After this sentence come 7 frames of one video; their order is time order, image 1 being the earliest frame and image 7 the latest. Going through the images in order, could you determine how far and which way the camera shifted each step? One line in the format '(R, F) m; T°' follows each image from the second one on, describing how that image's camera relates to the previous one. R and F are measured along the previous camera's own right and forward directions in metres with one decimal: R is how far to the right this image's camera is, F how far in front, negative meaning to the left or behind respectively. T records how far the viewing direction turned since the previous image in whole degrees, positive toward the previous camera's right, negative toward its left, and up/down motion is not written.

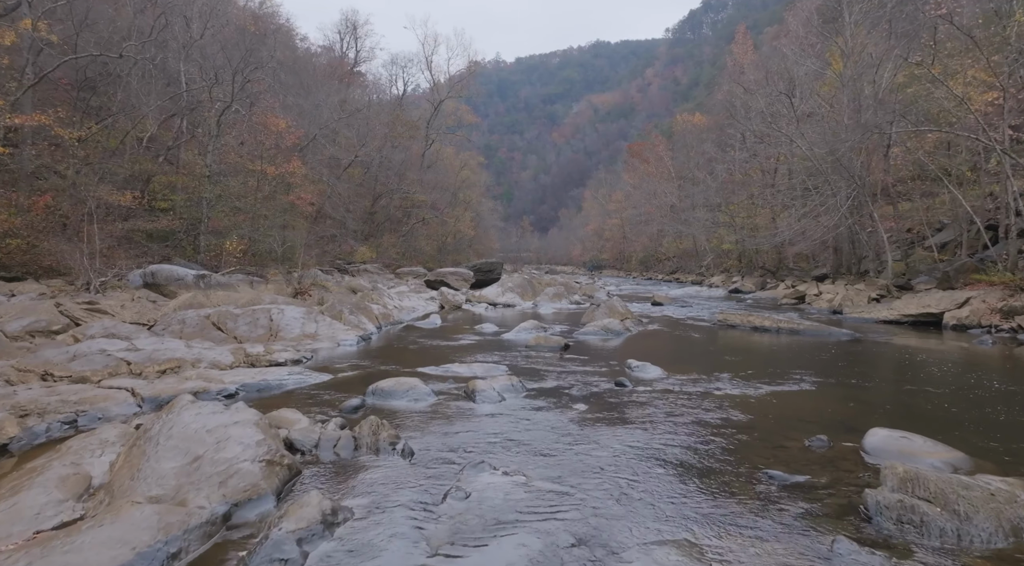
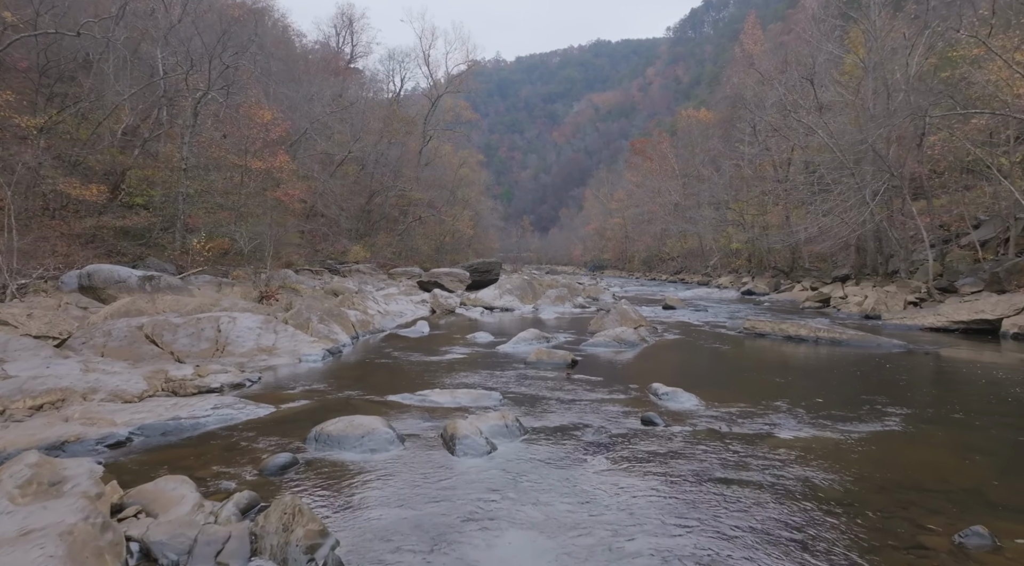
(0.0, +1.4) m; 0°
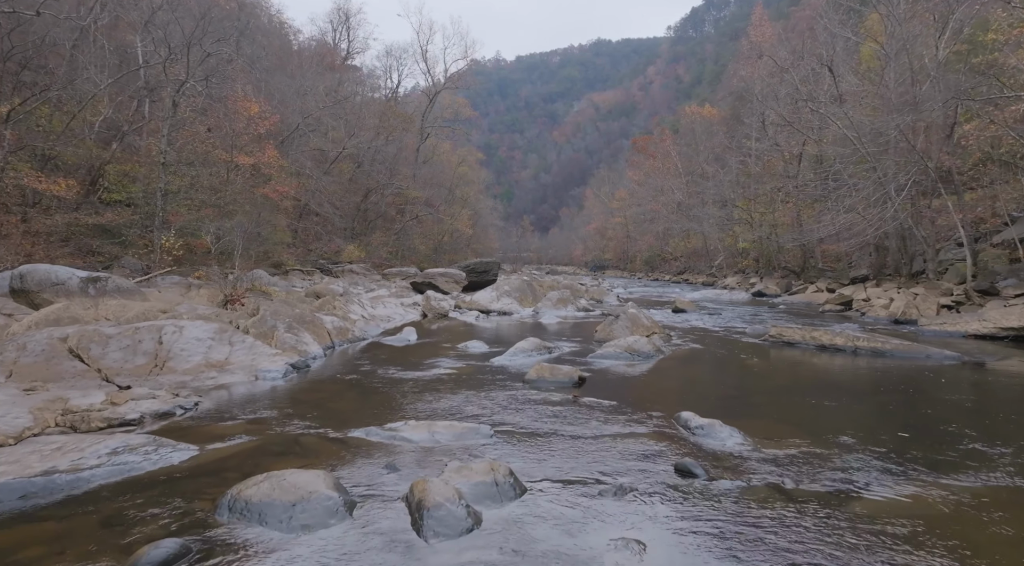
(0.0, +1.1) m; 0°
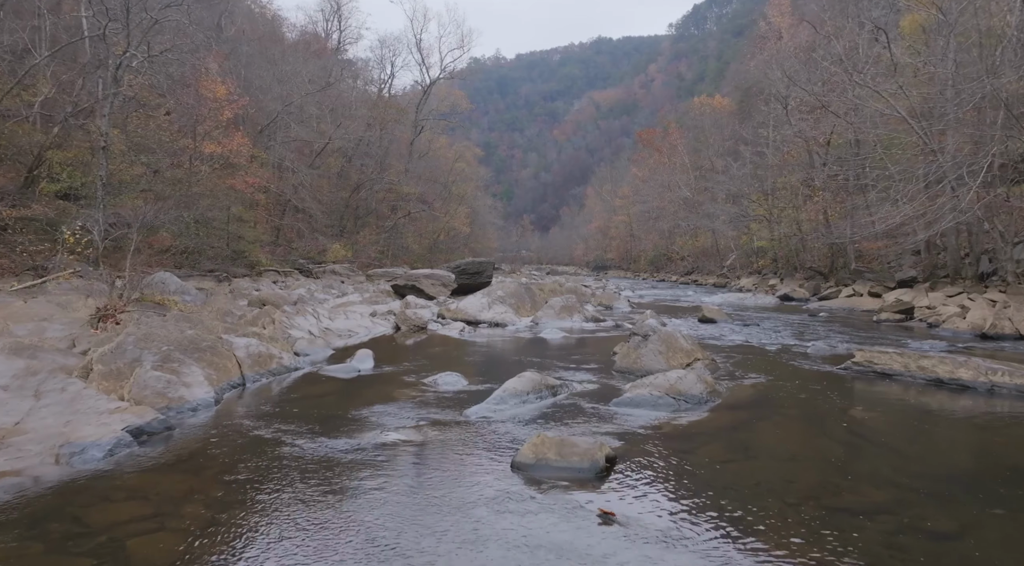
(+0.1, +2.5) m; 0°
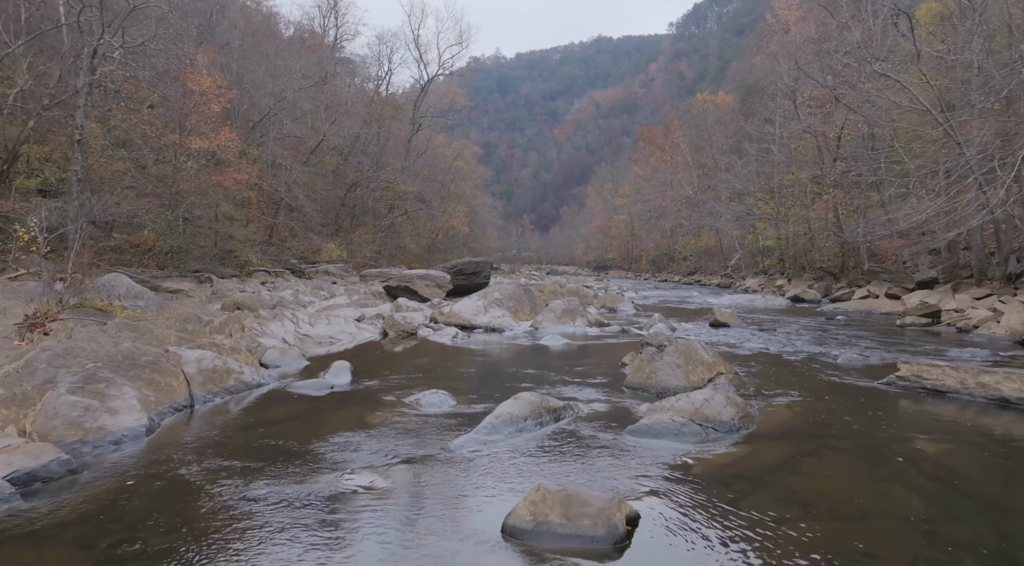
(0.0, +0.9) m; 0°
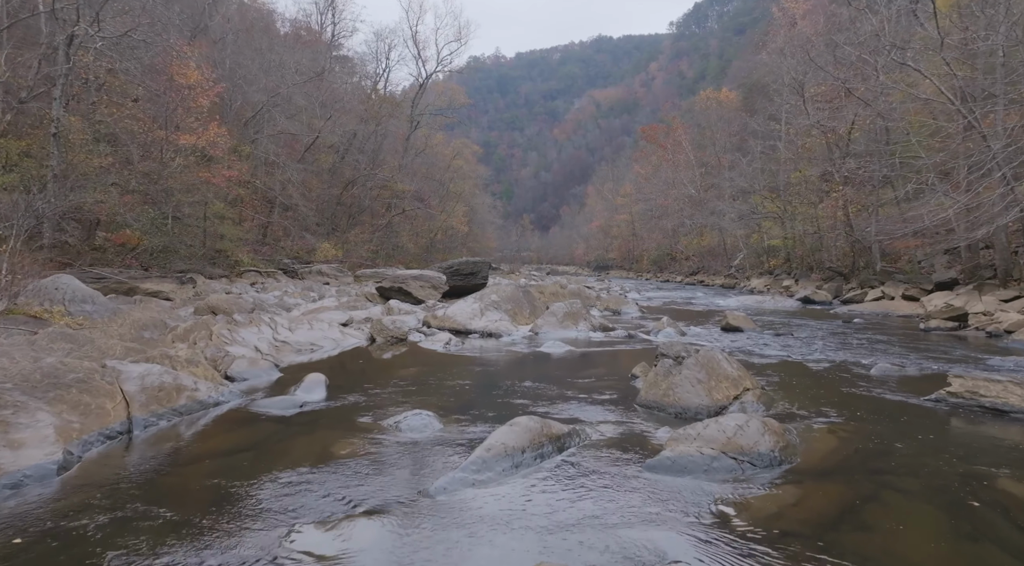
(0.0, +0.7) m; 0°
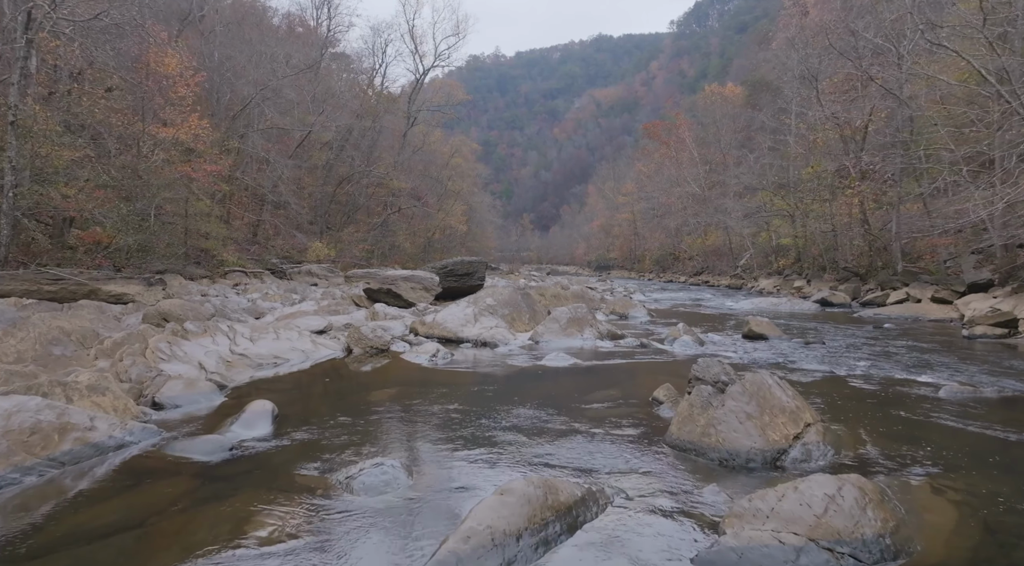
(0.0, +1.1) m; 0°
